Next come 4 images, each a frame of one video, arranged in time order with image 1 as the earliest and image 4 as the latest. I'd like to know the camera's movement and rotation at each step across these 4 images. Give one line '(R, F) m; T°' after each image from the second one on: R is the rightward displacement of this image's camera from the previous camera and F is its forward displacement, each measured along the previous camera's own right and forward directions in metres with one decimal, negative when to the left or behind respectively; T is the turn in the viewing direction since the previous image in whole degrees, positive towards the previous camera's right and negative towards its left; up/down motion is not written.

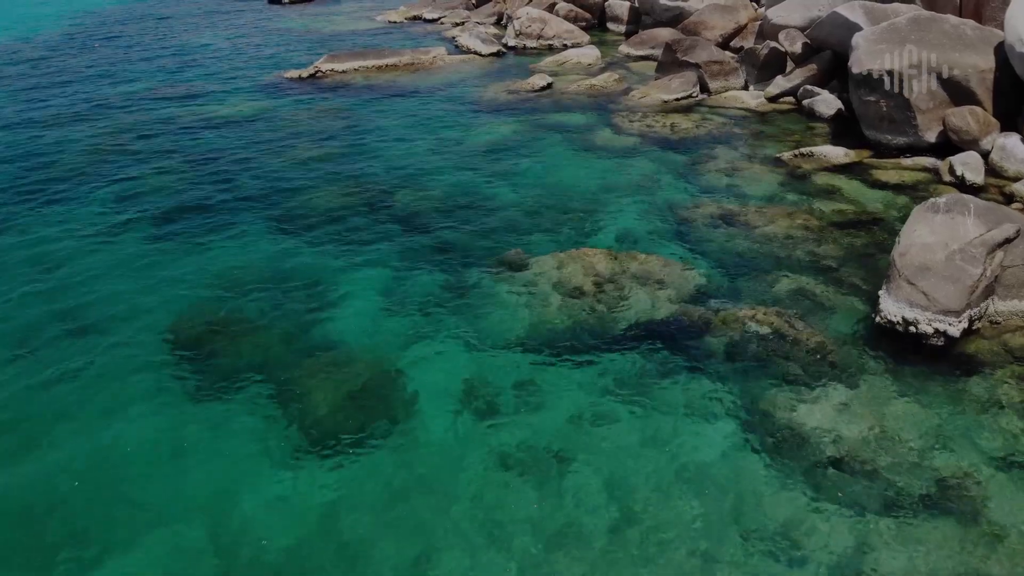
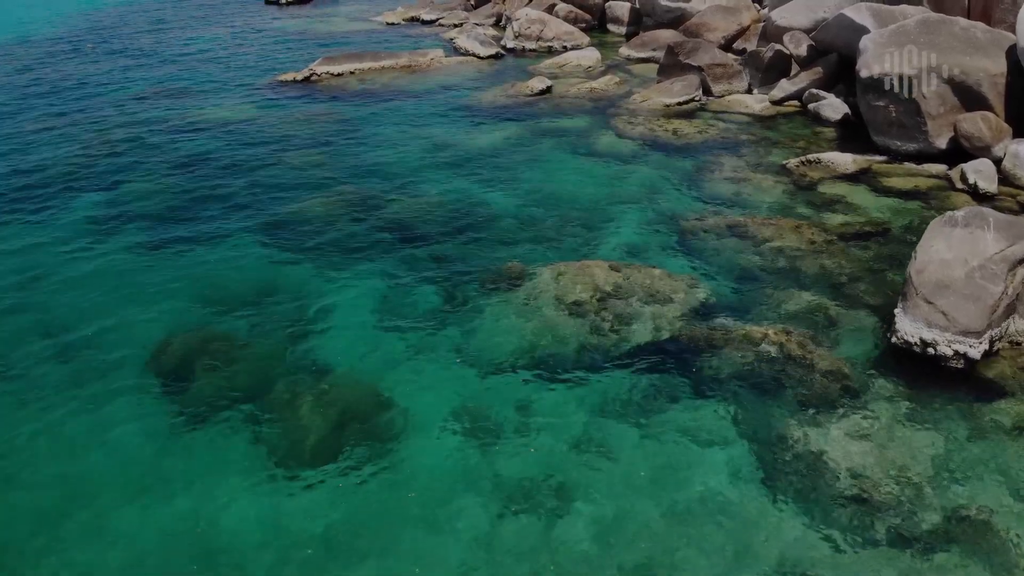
(+0.1, +0.6) m; 0°
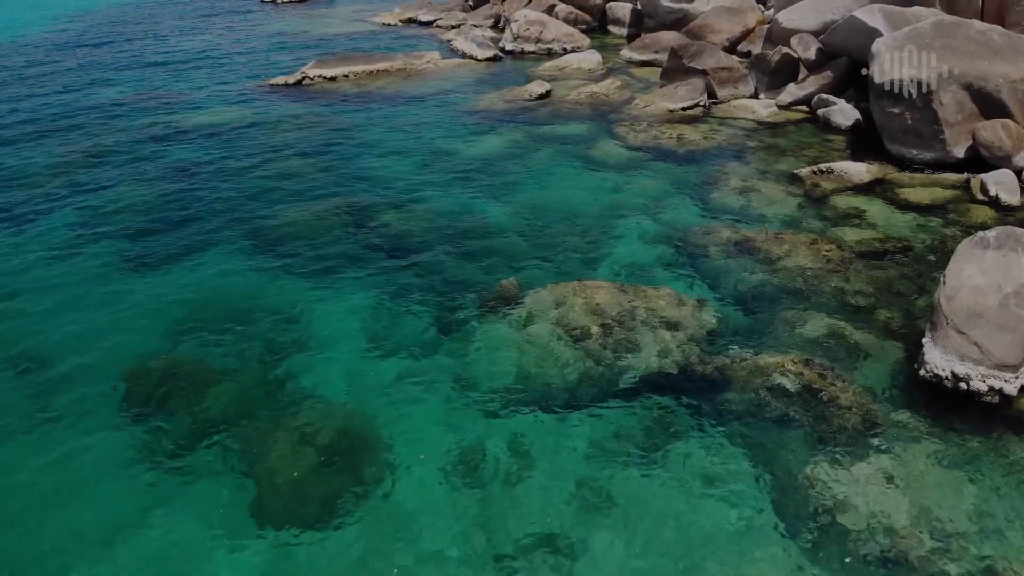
(0.0, +0.9) m; 0°
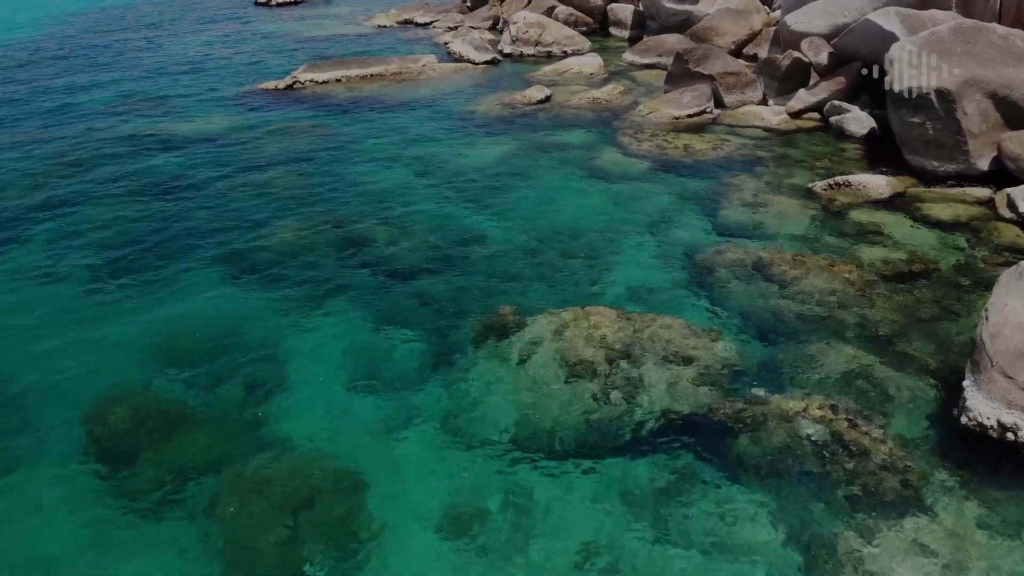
(0.0, +1.0) m; 0°
